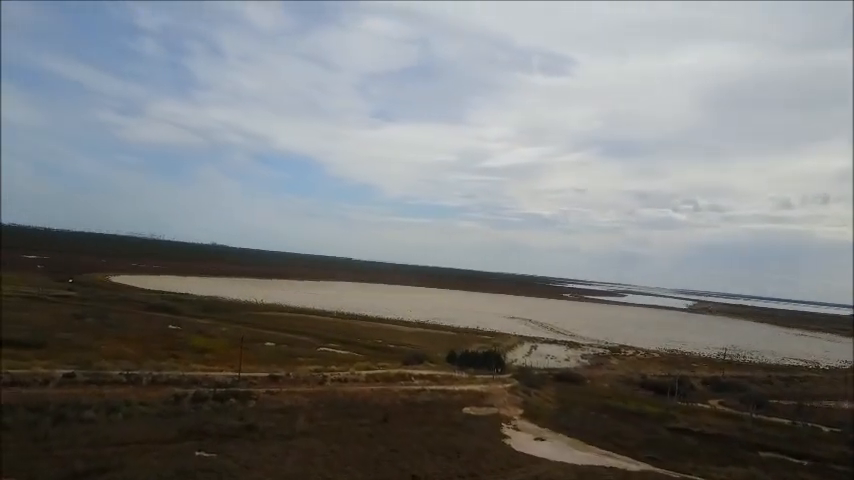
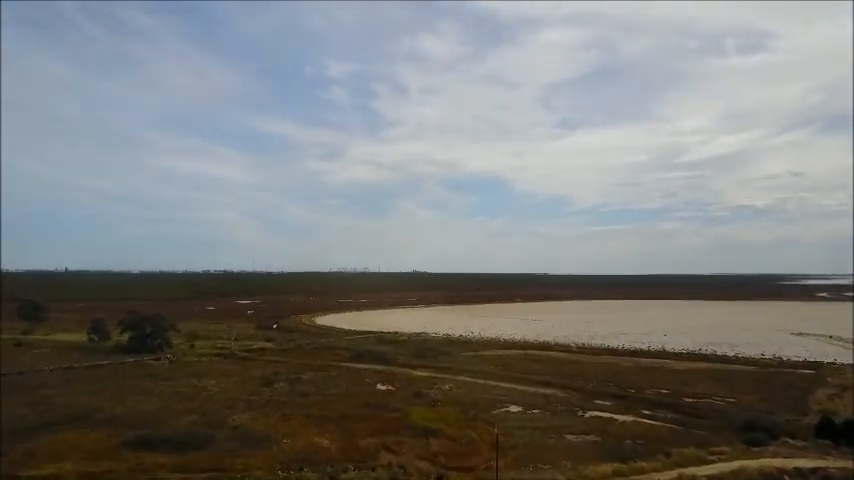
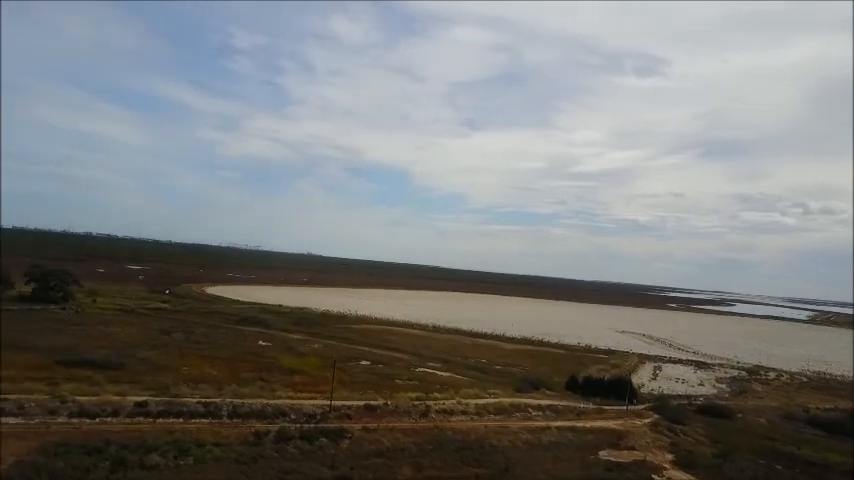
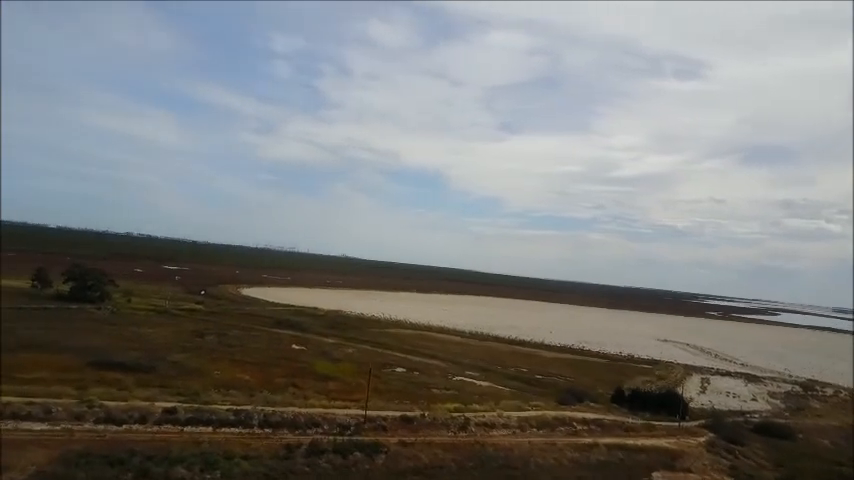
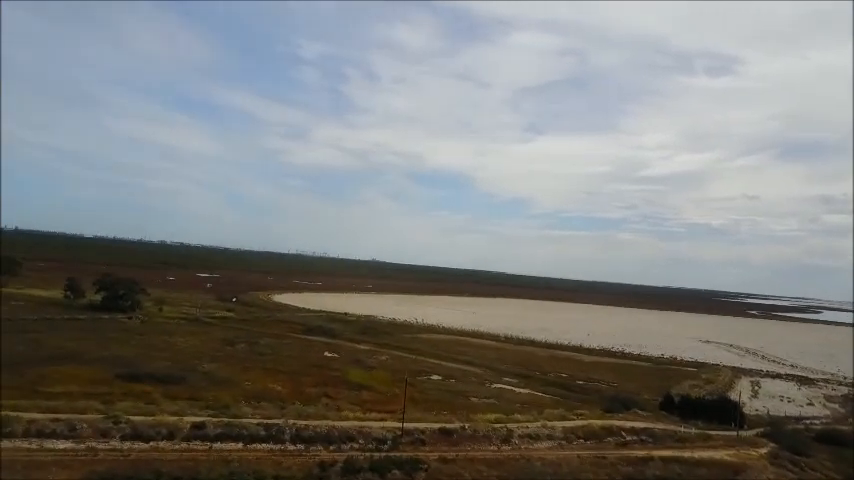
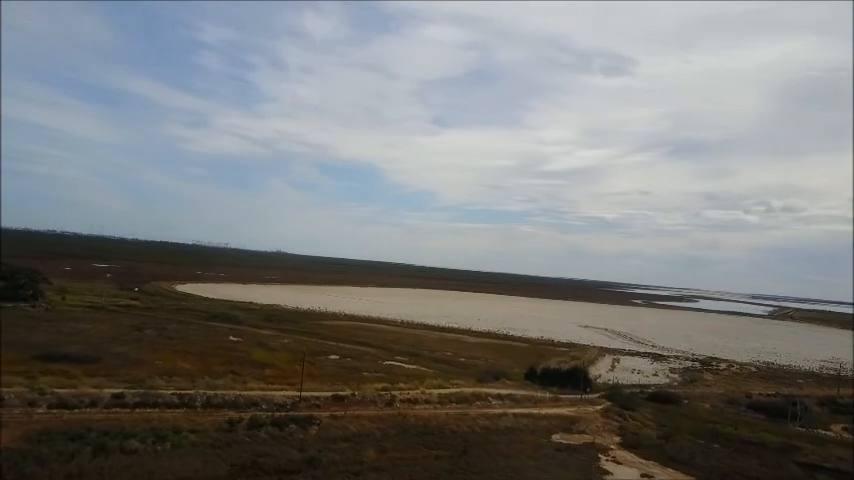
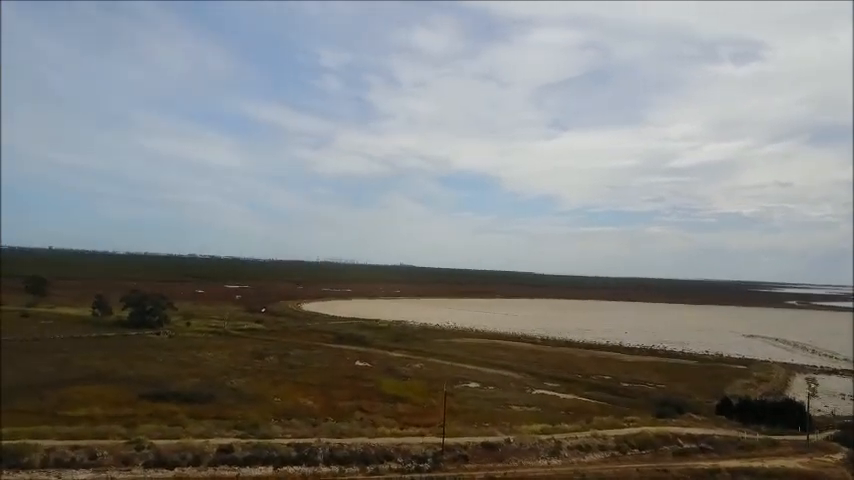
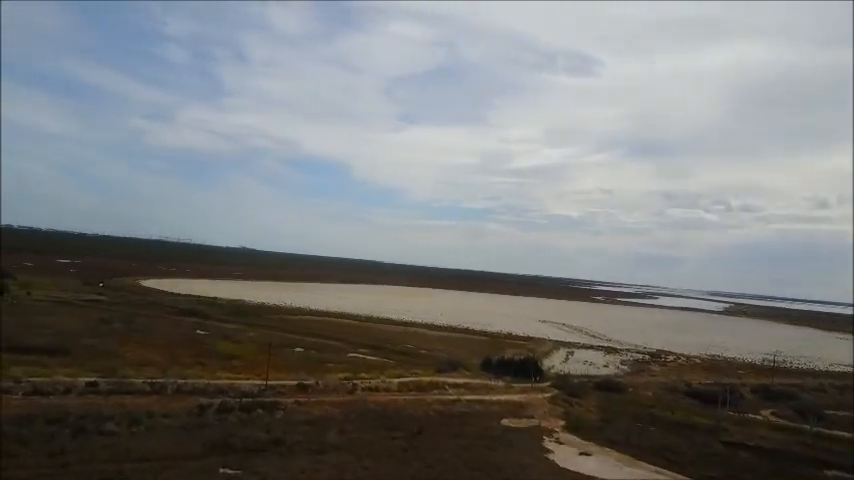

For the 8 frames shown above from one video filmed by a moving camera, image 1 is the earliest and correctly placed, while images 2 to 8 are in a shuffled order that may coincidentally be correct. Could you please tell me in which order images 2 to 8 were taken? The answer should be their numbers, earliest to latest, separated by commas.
8, 6, 3, 4, 5, 7, 2
